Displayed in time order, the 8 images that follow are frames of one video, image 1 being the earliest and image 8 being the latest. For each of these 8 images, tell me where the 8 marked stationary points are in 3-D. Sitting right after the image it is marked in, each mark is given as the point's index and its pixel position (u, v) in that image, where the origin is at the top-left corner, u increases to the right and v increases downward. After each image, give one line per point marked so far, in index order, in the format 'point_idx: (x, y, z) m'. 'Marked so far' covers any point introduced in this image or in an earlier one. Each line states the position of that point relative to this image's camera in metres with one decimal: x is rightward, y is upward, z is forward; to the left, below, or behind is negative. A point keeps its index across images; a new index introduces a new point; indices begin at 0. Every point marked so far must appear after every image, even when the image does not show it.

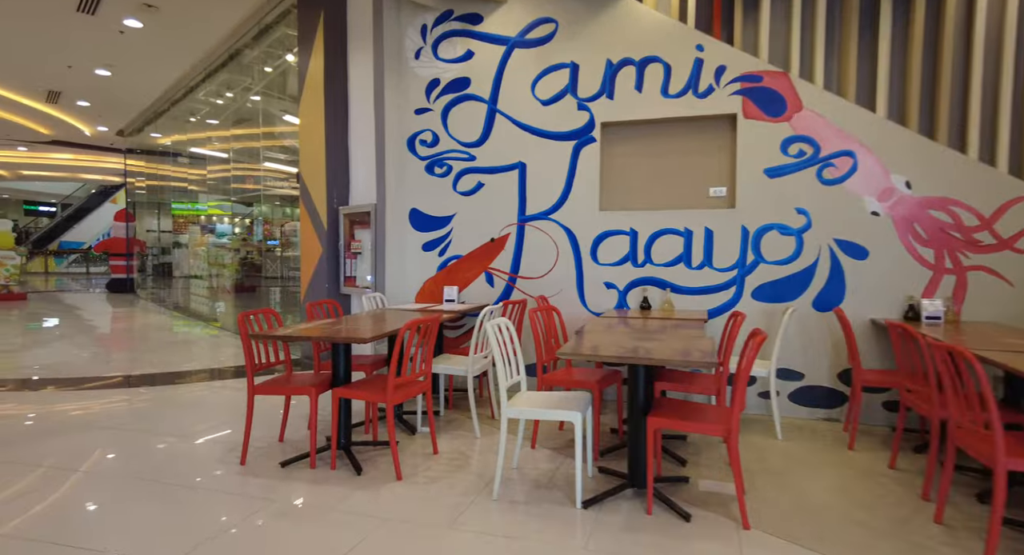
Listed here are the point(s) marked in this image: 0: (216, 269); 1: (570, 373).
0: (-4.8, +0.1, +8.2) m
1: (+0.4, -0.7, +3.6) m
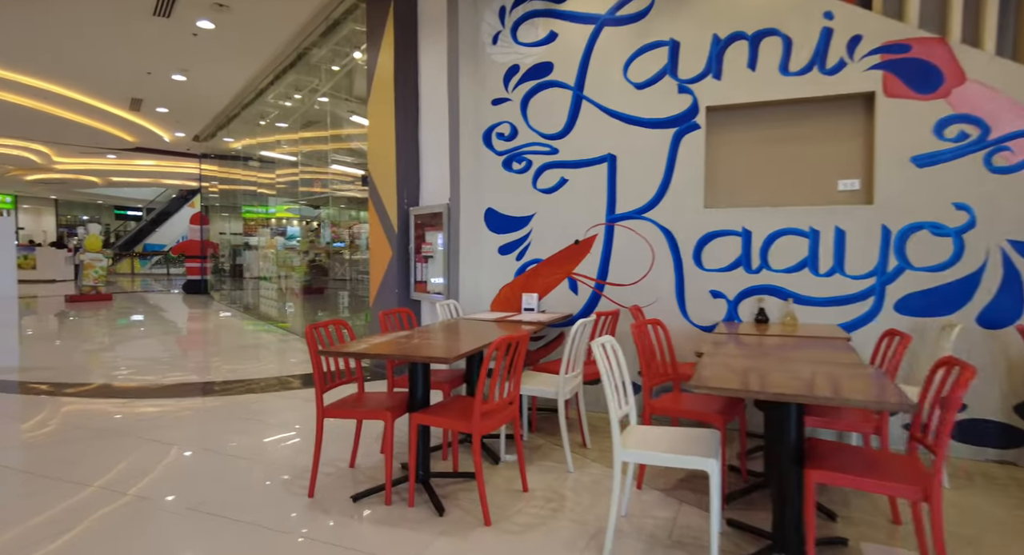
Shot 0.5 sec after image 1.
0: (-3.7, +0.1, +8.2) m
1: (+1.0, -0.7, +3.0) m
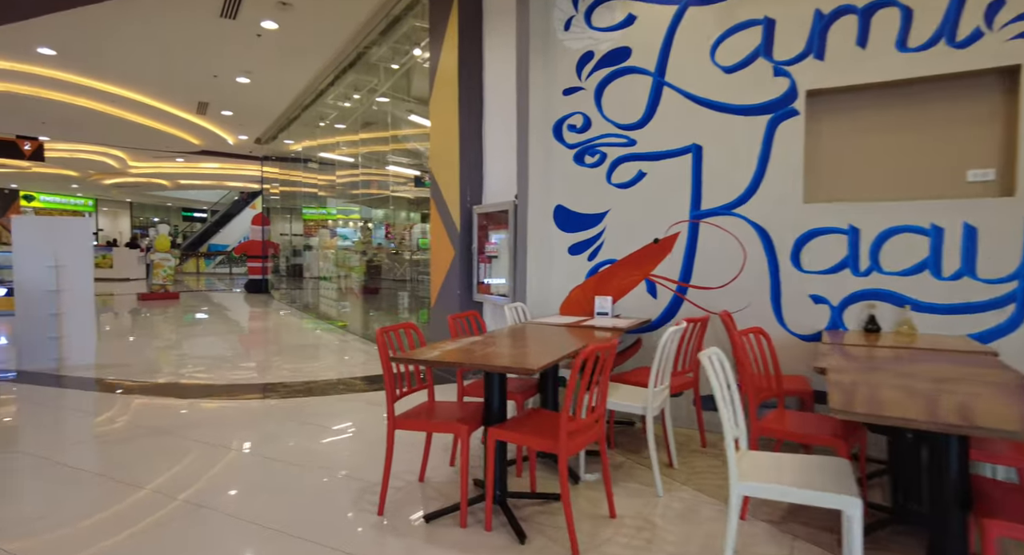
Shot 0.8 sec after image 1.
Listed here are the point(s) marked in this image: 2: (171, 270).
0: (-2.8, +0.1, +8.2) m
1: (+1.5, -0.8, +2.7) m
2: (-8.3, +0.2, +12.0) m
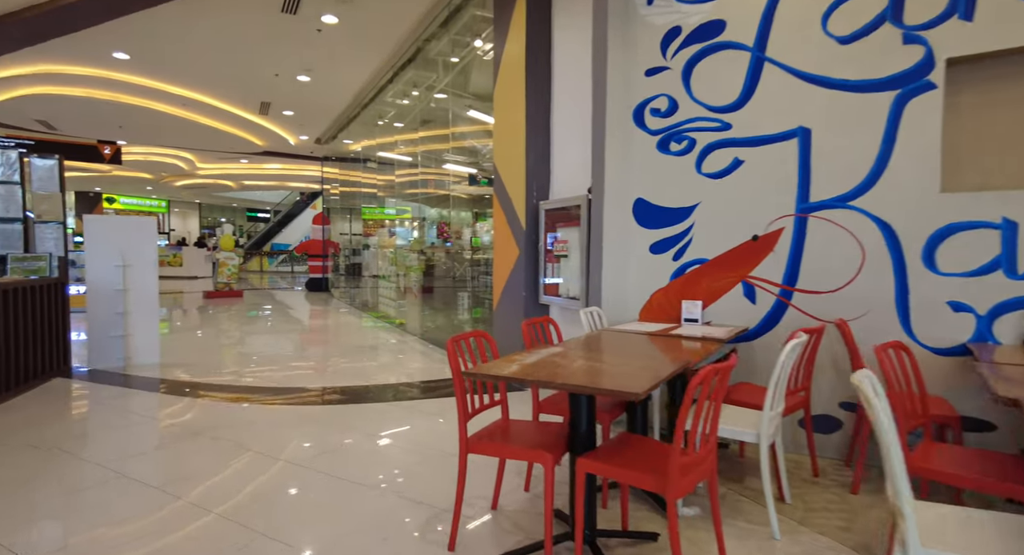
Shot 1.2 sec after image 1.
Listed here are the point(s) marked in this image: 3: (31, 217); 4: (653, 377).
0: (-1.8, +0.1, +8.1) m
1: (+1.9, -0.8, +2.2) m
2: (-6.9, +0.2, +12.4) m
3: (-4.0, +0.5, +4.1) m
4: (+0.6, -0.4, +2.1) m
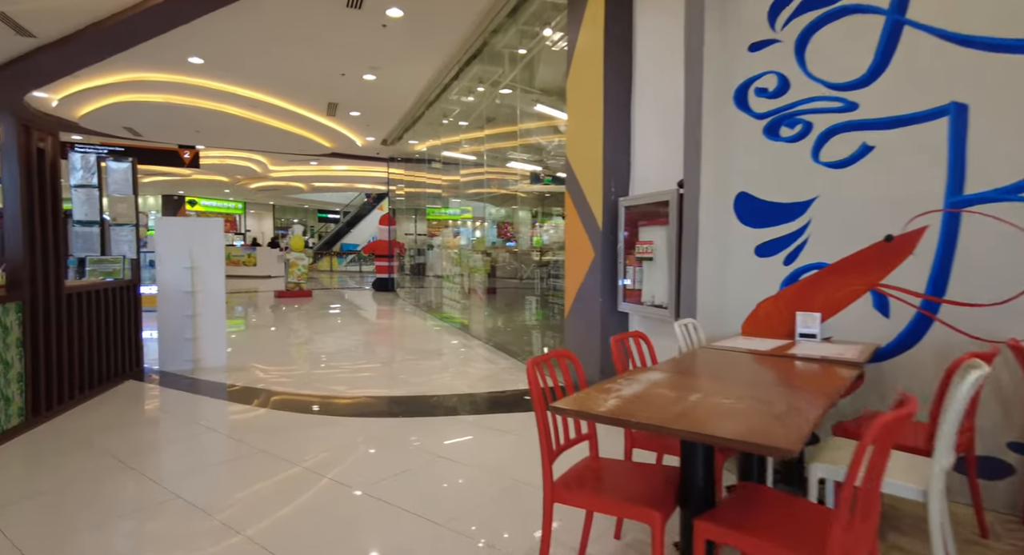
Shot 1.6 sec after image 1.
0: (-0.8, +0.1, +7.9) m
1: (+2.2, -0.8, +1.6) m
2: (-5.3, +0.2, +12.8) m
3: (-3.4, +0.5, +4.1) m
4: (+0.9, -0.4, +1.6) m
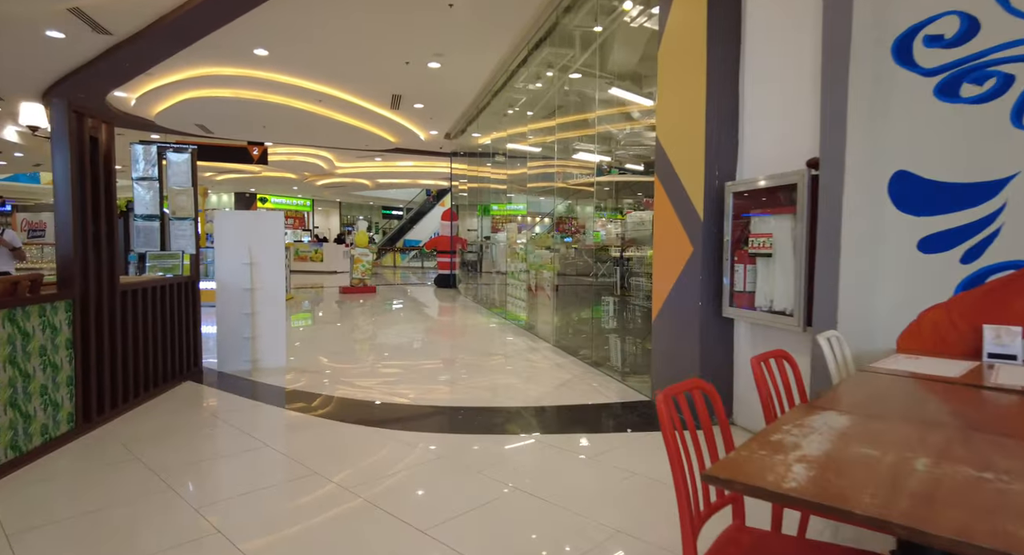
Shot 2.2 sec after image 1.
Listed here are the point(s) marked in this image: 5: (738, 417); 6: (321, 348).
0: (+0.2, +0.1, +7.5) m
1: (+2.4, -0.9, +0.8) m
2: (-3.7, +0.3, +12.9) m
3: (-2.8, +0.5, +4.0) m
4: (+1.2, -0.5, +1.0) m
5: (+1.4, -0.9, +3.2) m
6: (-2.6, -1.0, +7.1) m
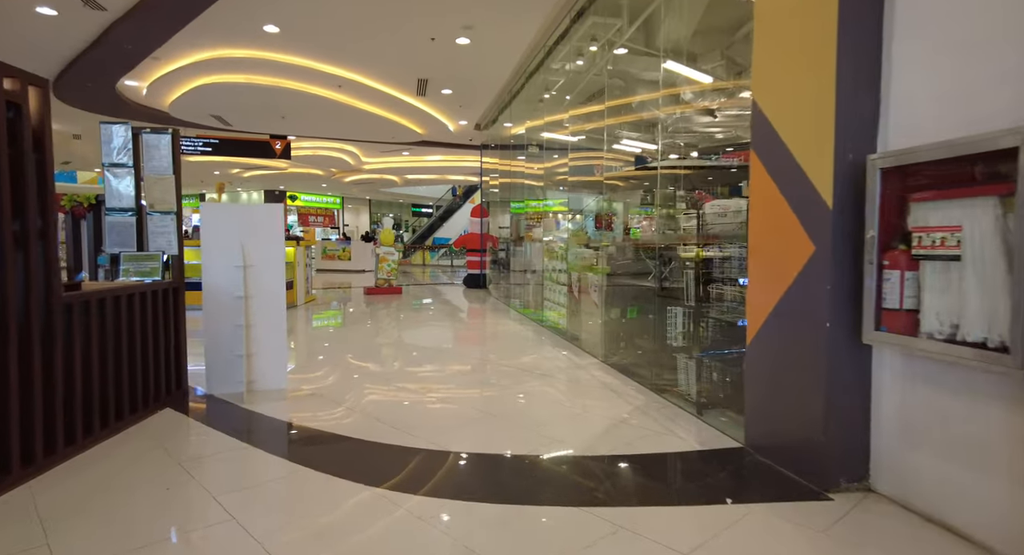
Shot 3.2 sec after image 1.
0: (+0.7, +0.1, +6.6) m
1: (+2.5, -0.9, -0.1) m
2: (-2.8, +0.3, +12.2) m
3: (-2.5, +0.5, +3.4) m
4: (+1.3, -0.5, +0.1) m
5: (+1.7, -0.9, +2.3) m
6: (-2.2, -1.1, +6.4) m
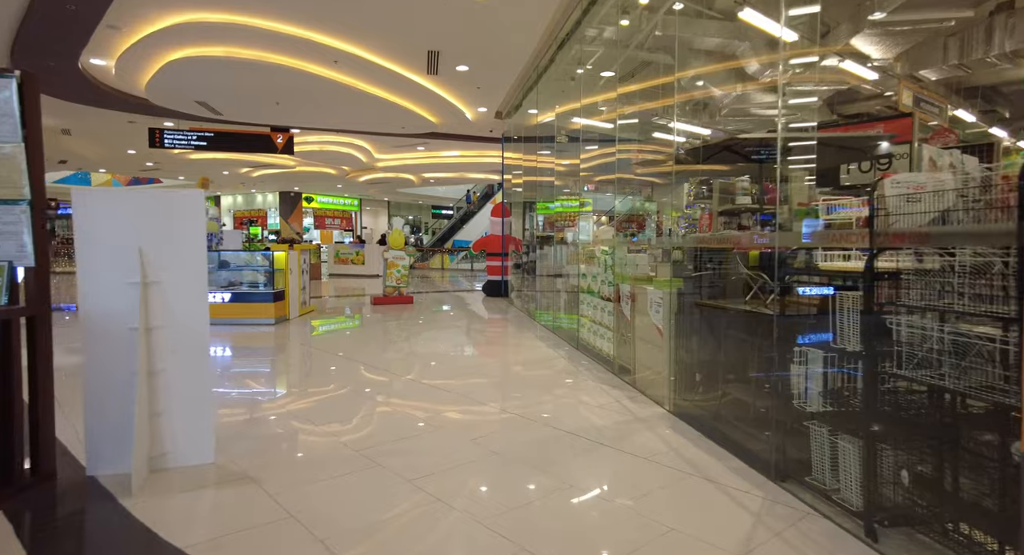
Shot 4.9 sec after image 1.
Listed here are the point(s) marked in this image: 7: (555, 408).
0: (+1.0, 0.0, +5.3) m
1: (+2.5, -1.0, -1.5) m
2: (-2.3, +0.2, +11.1) m
3: (-2.3, +0.4, +2.2) m
4: (+1.3, -0.6, -1.2) m
5: (+1.8, -1.0, +0.9) m
6: (-1.9, -1.2, +5.2) m
7: (+0.4, -1.2, +3.7) m
